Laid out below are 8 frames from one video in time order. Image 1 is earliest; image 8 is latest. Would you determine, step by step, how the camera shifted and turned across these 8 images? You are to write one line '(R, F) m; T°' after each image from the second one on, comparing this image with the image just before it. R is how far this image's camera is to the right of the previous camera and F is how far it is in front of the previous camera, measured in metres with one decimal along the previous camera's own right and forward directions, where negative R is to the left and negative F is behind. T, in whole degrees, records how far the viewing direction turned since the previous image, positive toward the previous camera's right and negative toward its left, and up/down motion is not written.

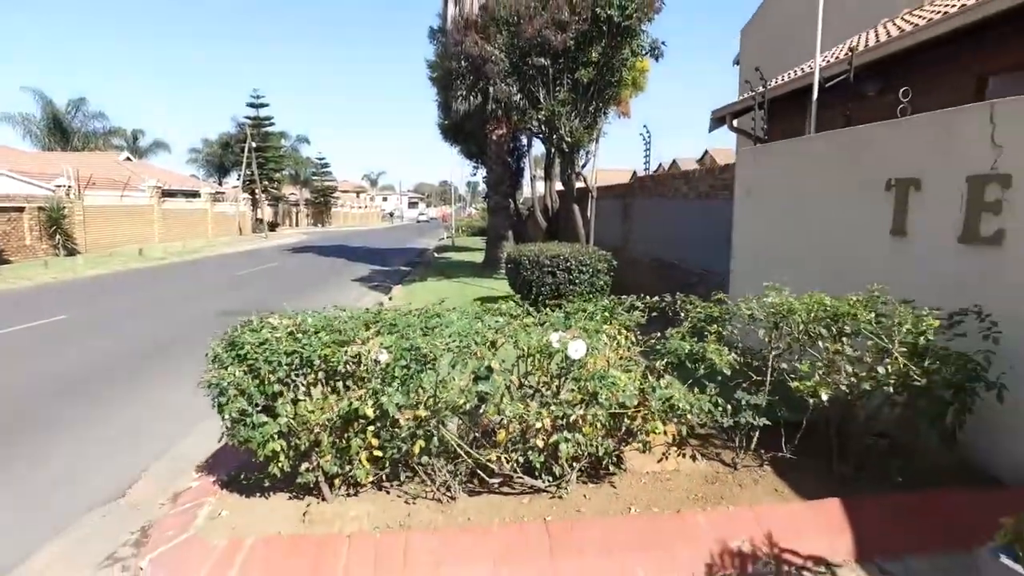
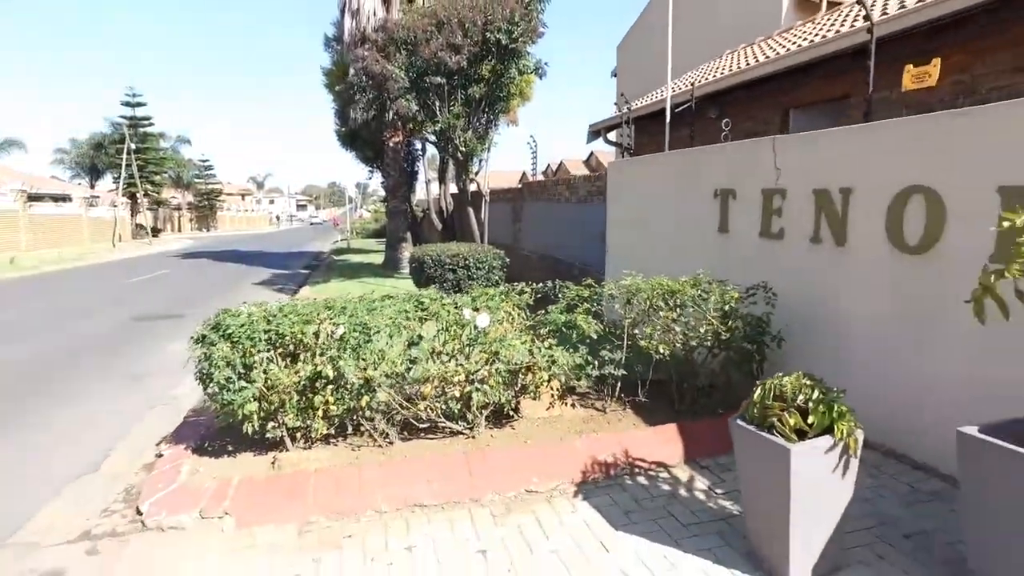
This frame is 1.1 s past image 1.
(-0.2, -1.1) m; +9°
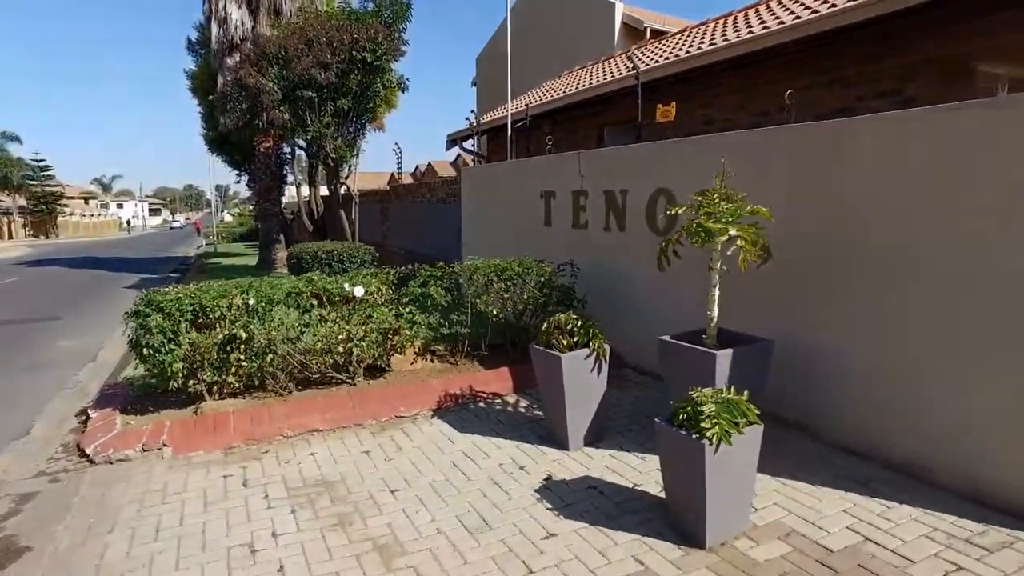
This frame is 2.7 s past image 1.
(0.0, -1.5) m; +10°
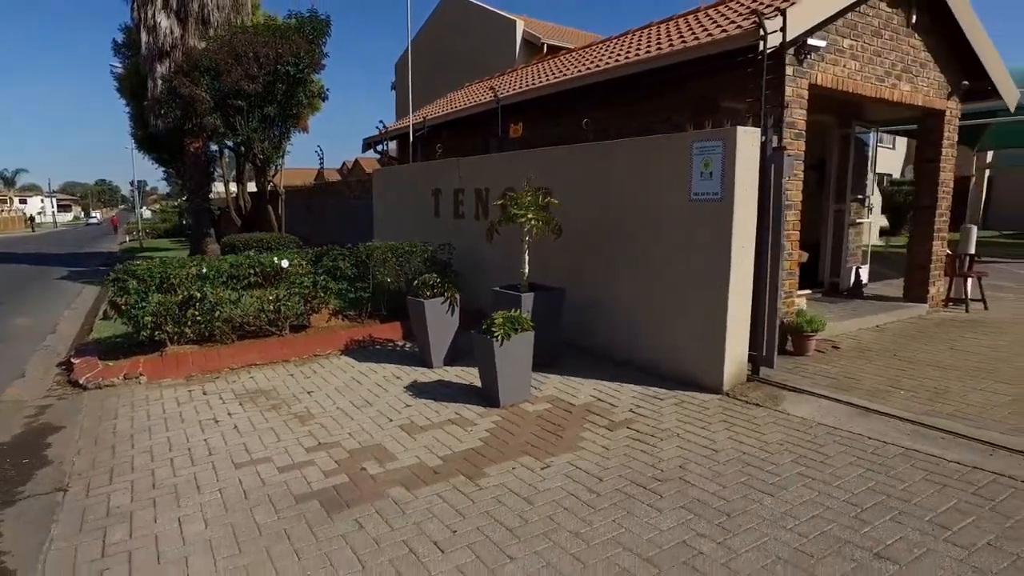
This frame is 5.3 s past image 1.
(+0.5, -2.1) m; +5°
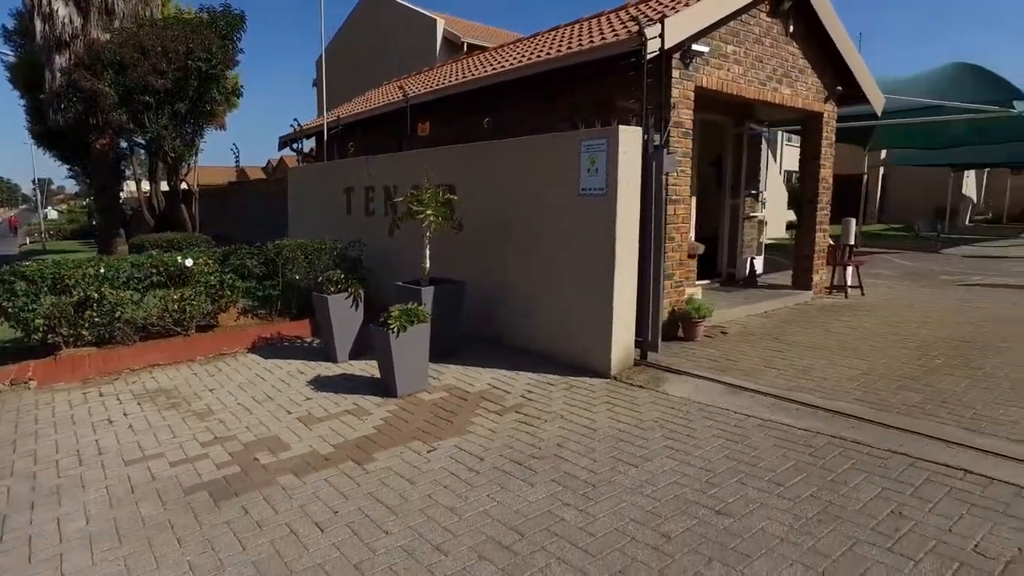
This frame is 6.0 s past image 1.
(+0.3, -0.2) m; +5°
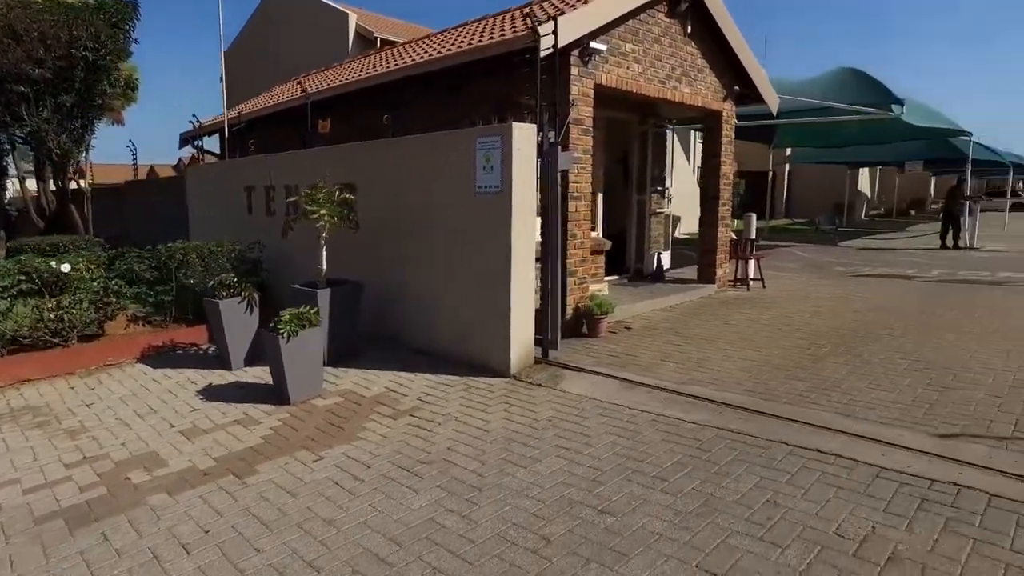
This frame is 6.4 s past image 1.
(+0.2, +0.1) m; +6°
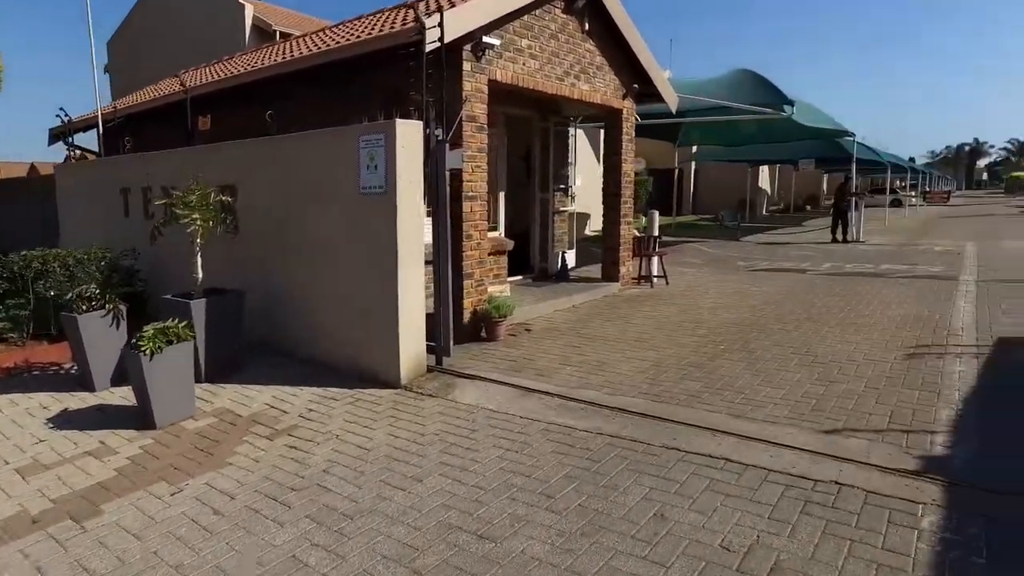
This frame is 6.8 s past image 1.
(+0.2, +0.2) m; +6°
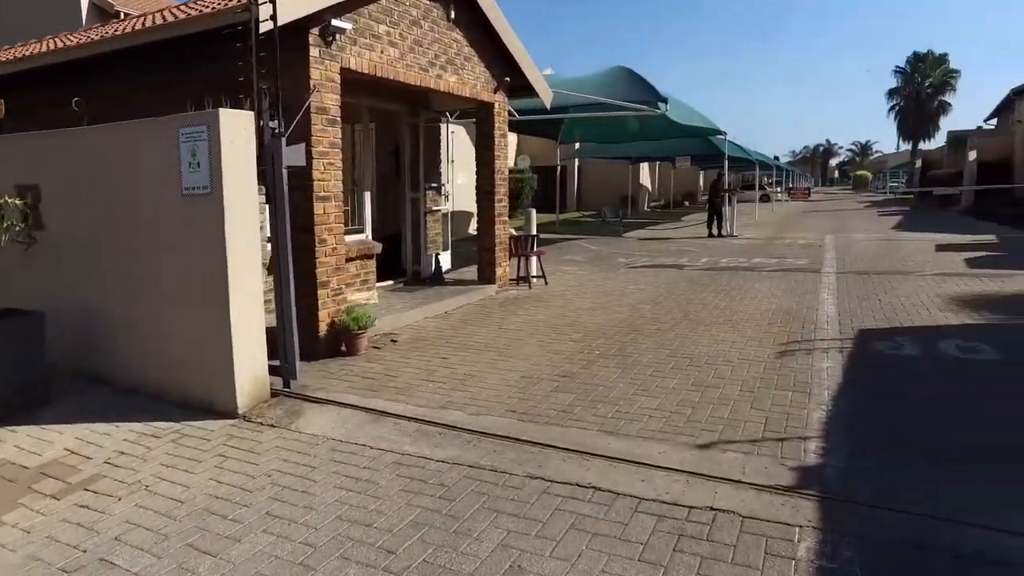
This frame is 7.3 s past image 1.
(+0.3, +0.5) m; +9°
